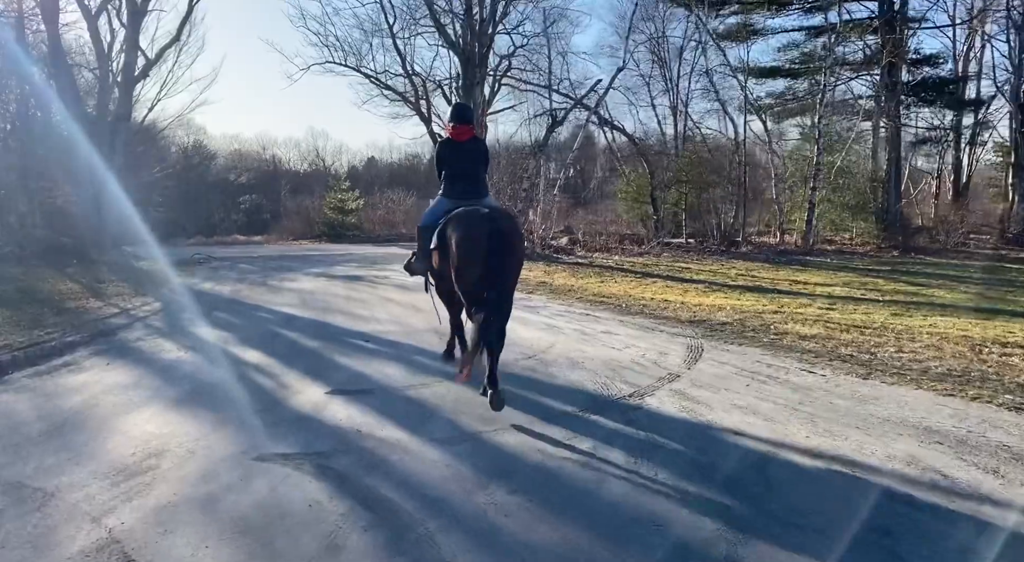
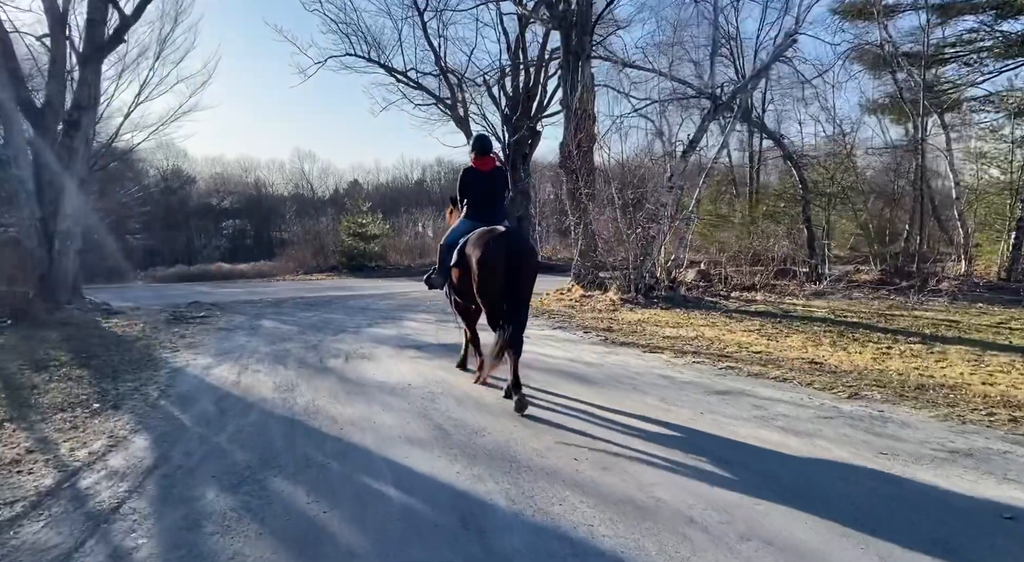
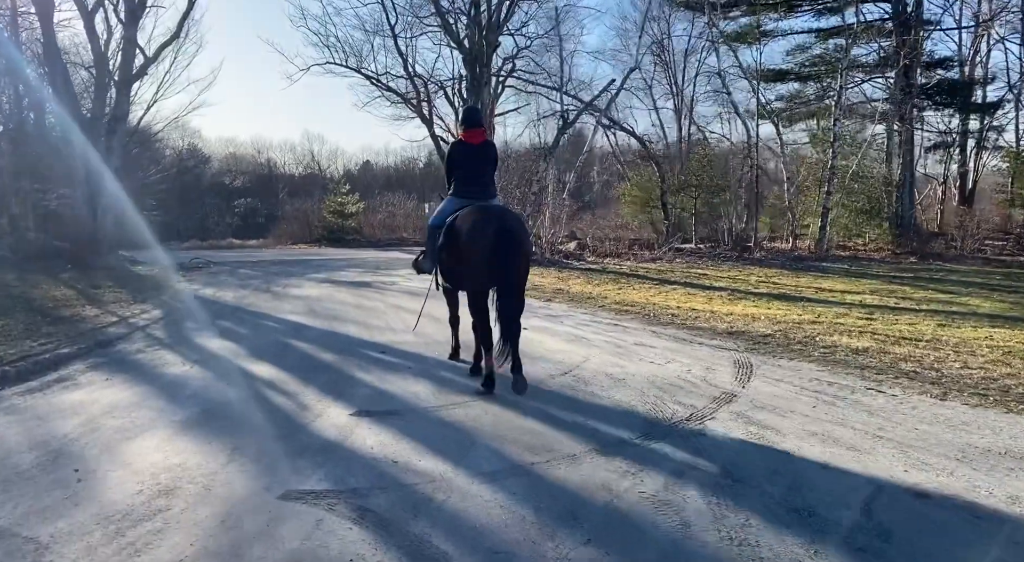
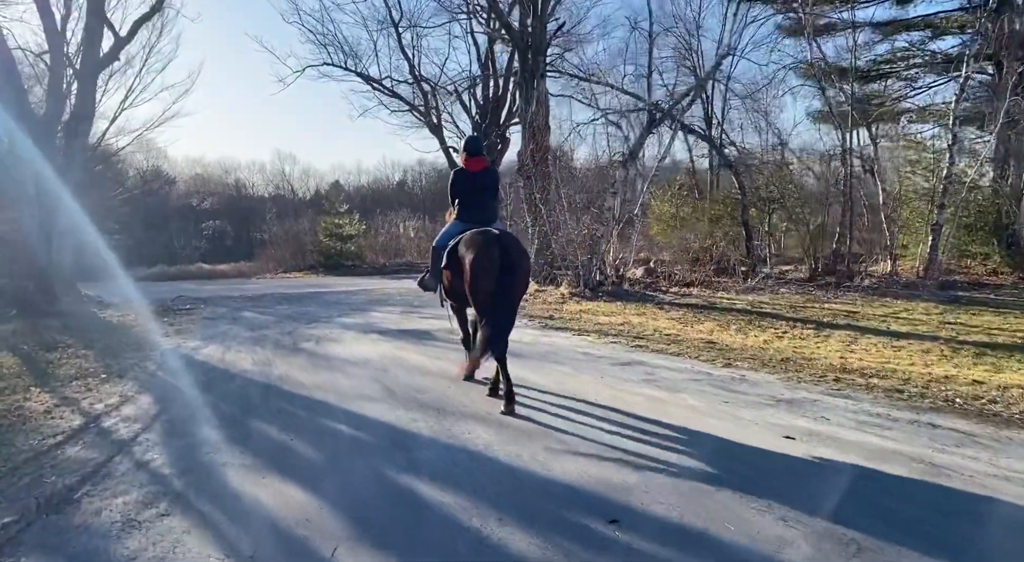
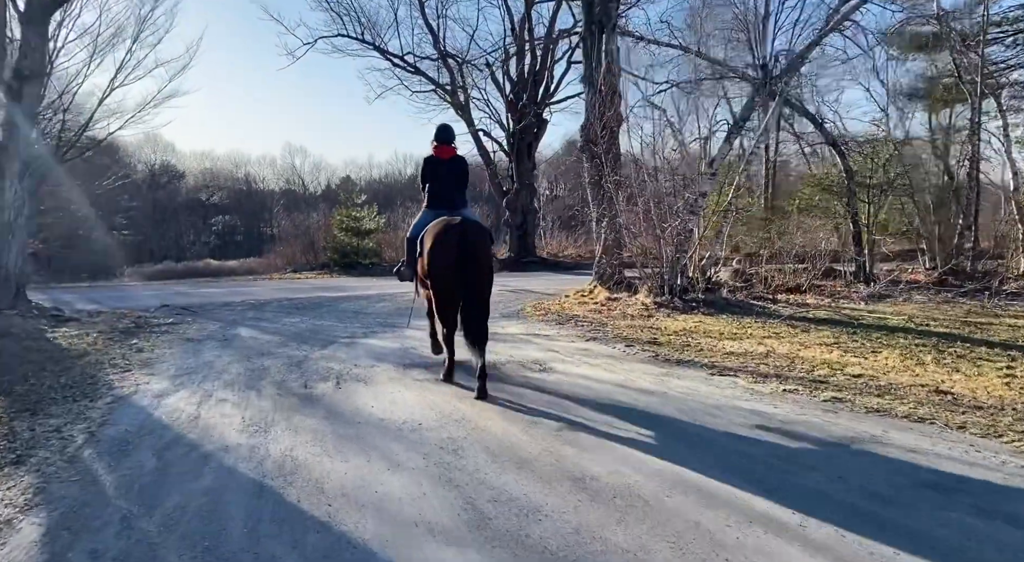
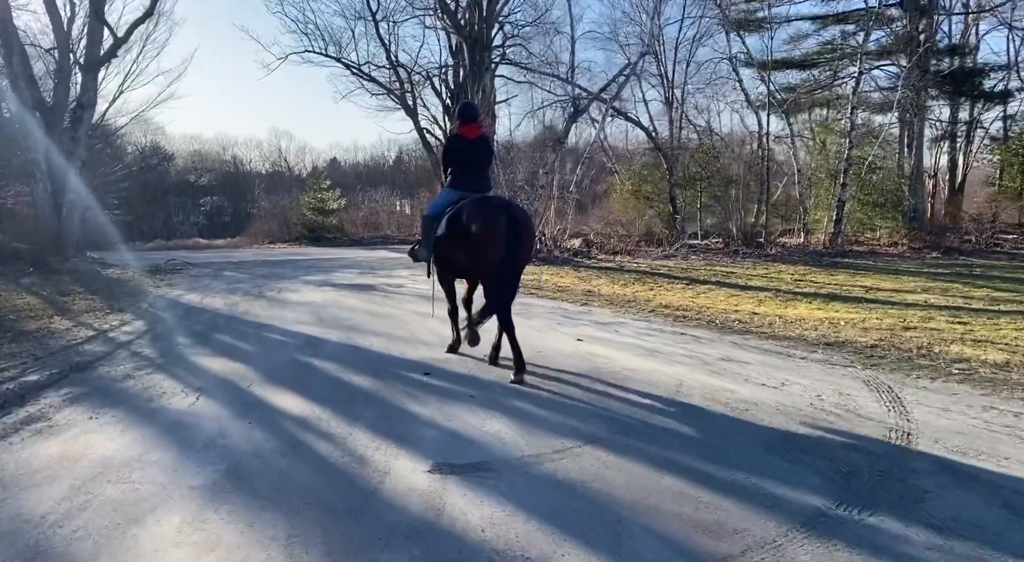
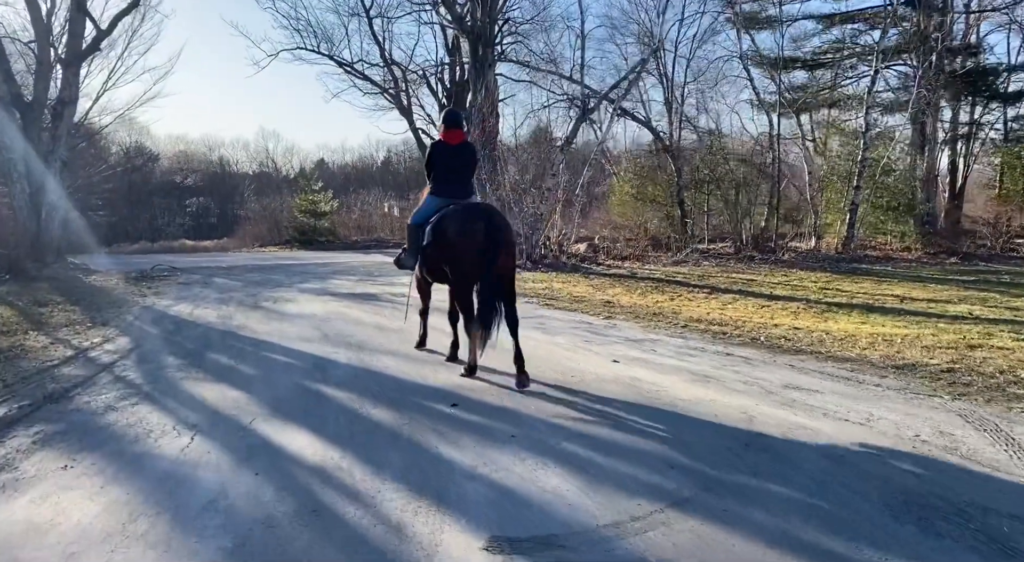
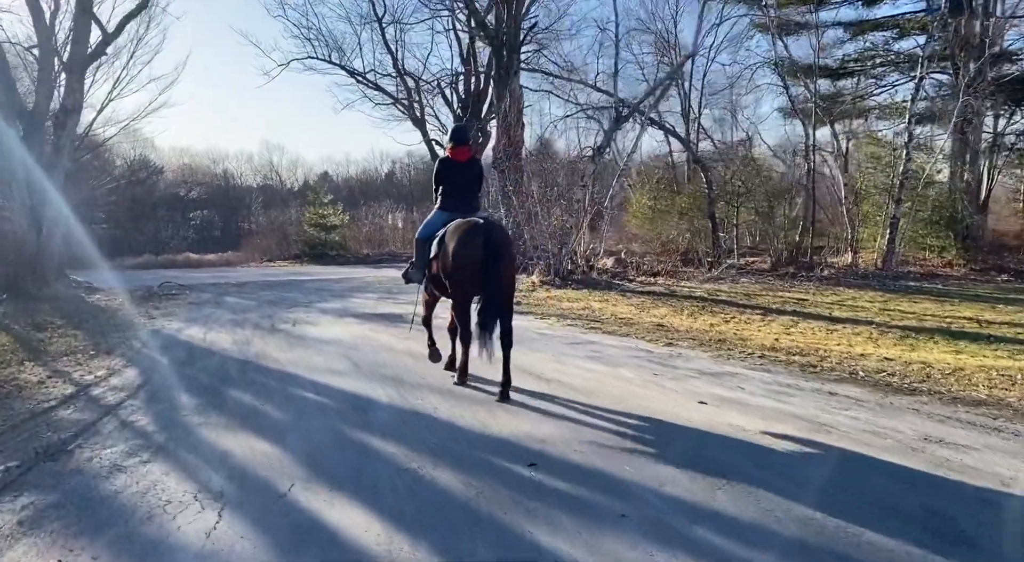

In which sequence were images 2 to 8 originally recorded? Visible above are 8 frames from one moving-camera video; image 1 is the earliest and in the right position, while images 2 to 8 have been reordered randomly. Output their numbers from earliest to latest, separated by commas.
3, 6, 7, 8, 4, 2, 5
